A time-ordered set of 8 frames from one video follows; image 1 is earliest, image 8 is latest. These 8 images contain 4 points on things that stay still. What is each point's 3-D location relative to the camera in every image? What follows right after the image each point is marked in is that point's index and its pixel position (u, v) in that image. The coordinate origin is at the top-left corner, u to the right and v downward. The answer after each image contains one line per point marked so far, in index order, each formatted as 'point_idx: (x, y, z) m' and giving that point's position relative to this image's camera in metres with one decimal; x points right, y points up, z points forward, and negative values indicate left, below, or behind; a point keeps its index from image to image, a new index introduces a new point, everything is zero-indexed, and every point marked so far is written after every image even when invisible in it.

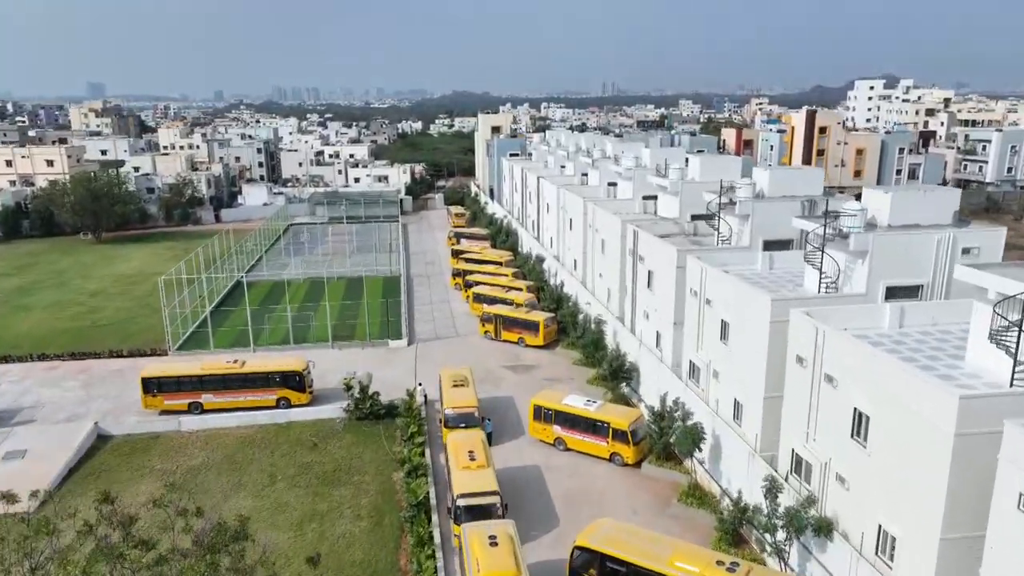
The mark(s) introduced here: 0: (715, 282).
0: (+5.3, +0.1, +18.4) m
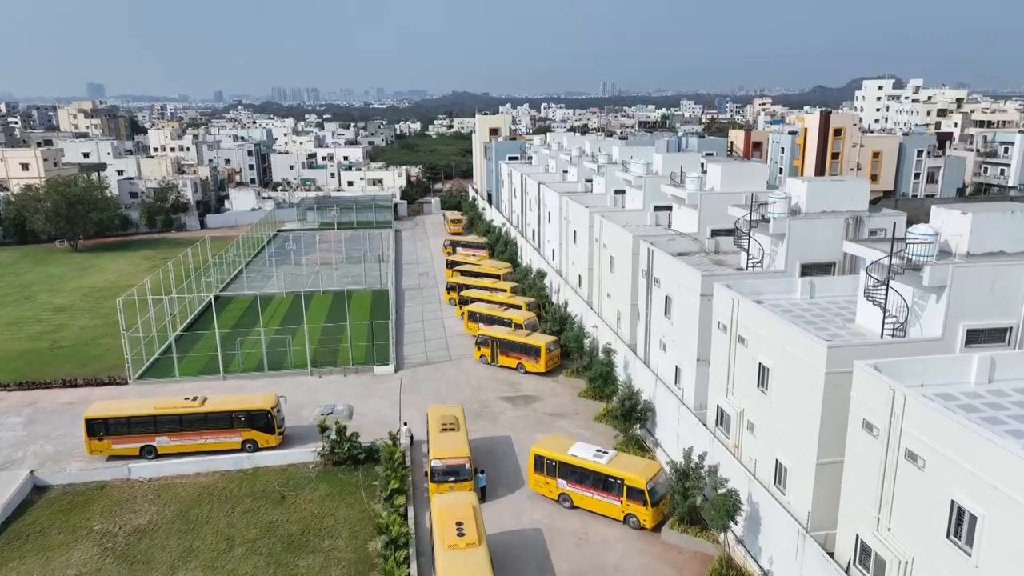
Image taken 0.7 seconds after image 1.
0: (+5.2, -0.7, +15.5) m
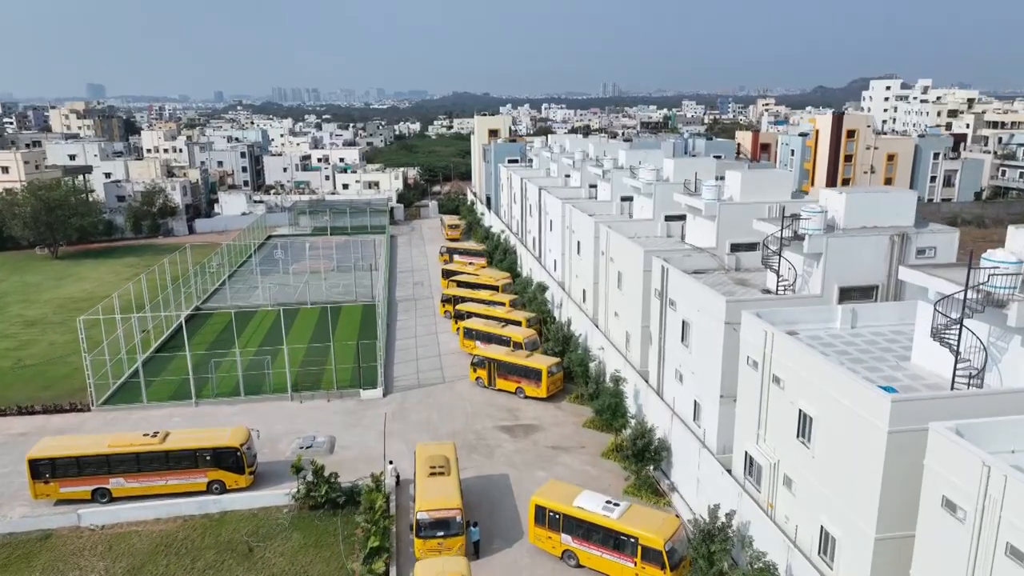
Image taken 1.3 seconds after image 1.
0: (+5.2, -1.3, +13.3) m
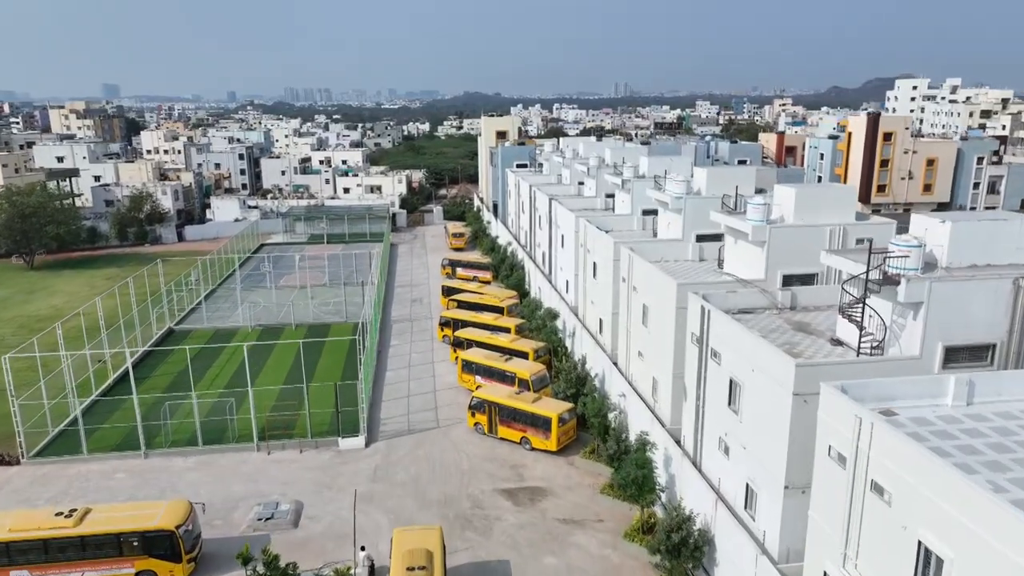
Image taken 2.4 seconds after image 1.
0: (+5.1, -2.2, +9.4) m
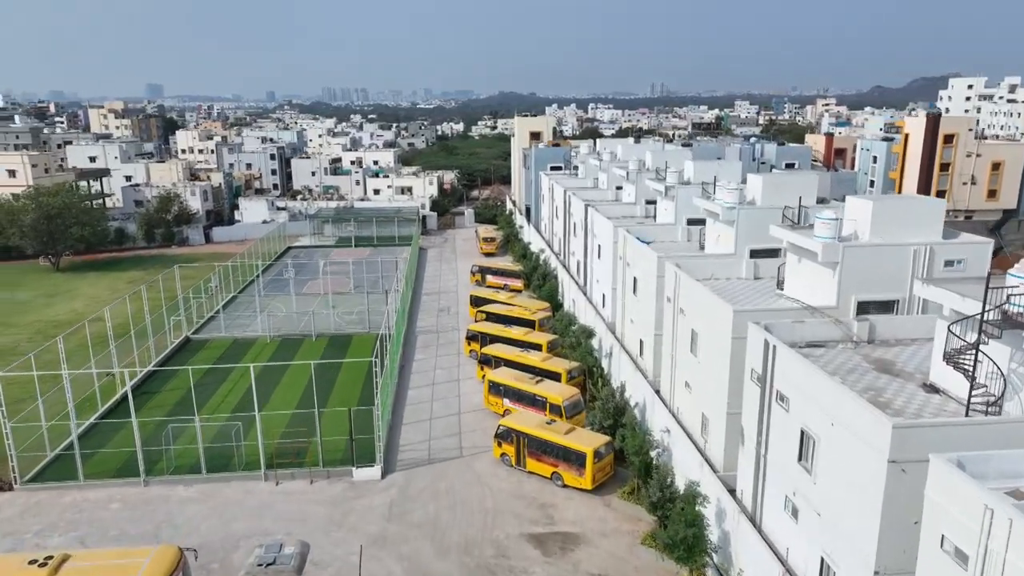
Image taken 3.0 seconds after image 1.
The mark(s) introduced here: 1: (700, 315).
0: (+5.4, -2.8, +7.2) m
1: (+4.5, -0.6, +16.8) m
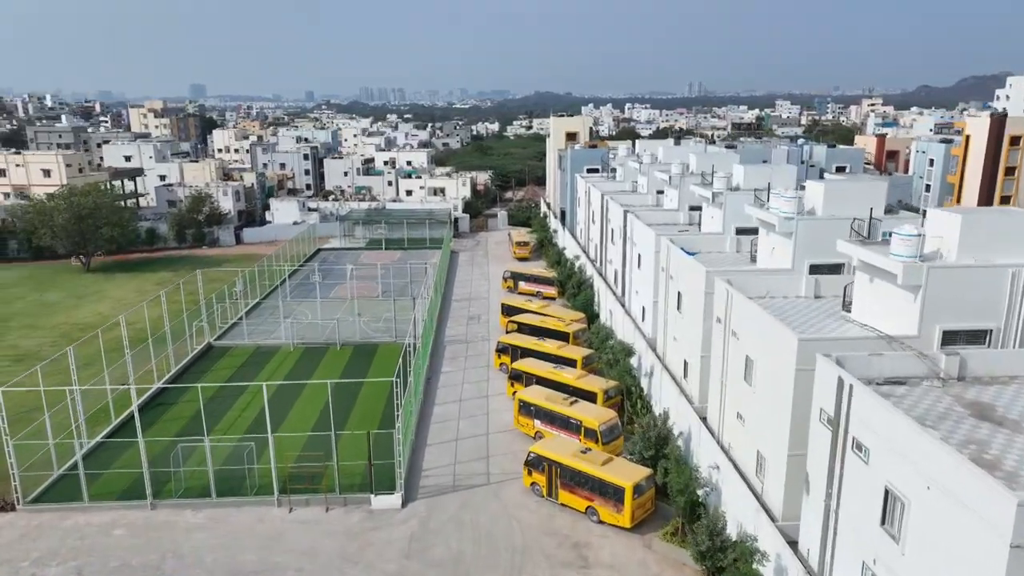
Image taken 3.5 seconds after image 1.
0: (+5.6, -3.3, +5.3) m
1: (+5.2, -1.1, +15.0) m
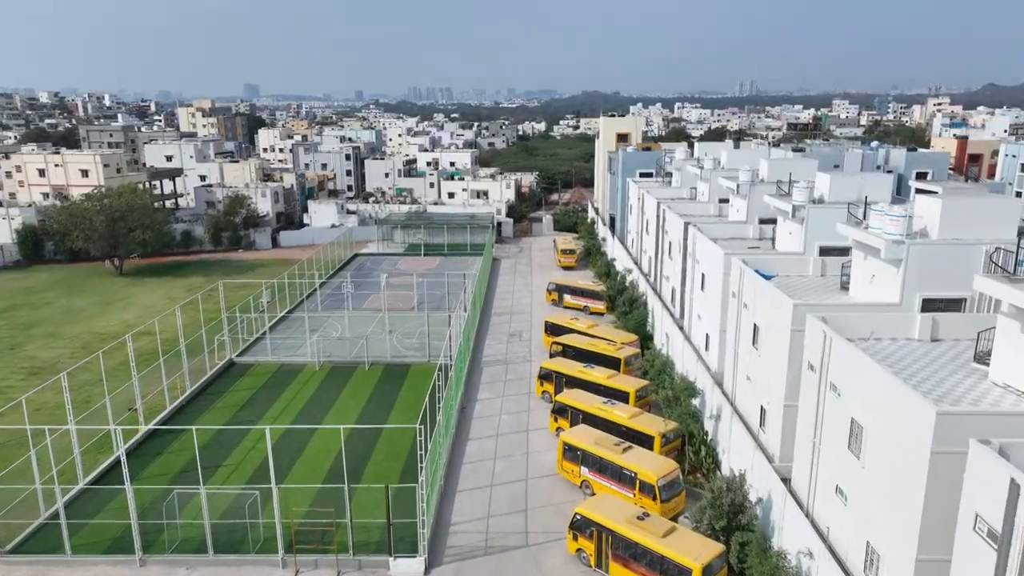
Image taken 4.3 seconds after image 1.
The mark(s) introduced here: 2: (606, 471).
0: (+5.7, -4.1, +2.2) m
1: (+5.9, -1.9, +11.9) m
2: (+2.4, -4.7, +18.1) m
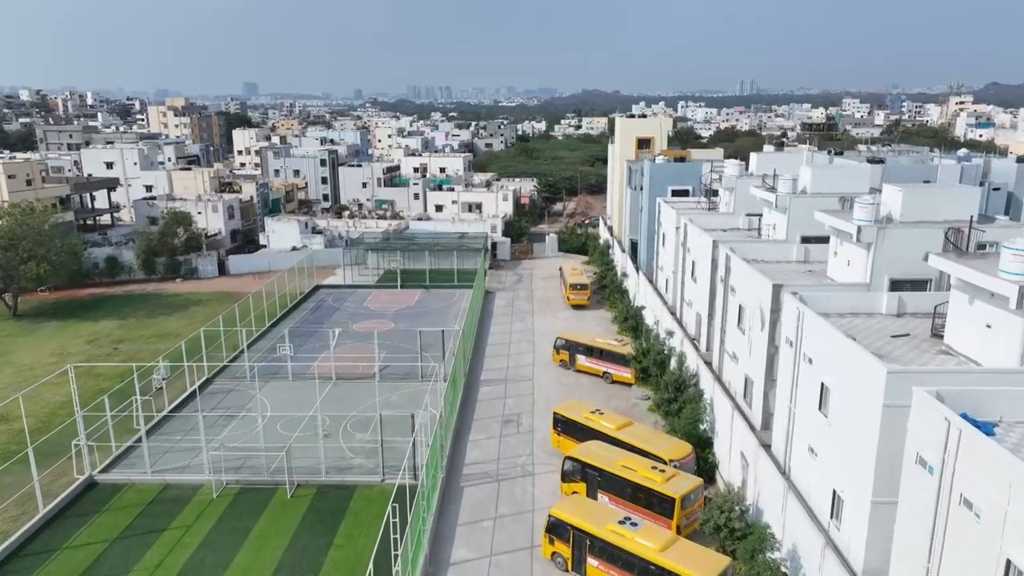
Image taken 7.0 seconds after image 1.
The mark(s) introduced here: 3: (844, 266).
0: (+5.6, -6.4, -7.0) m
1: (+5.8, -4.2, +2.7) m
2: (+2.3, -7.0, +9.0) m
3: (+8.1, +0.6, +17.3) m
